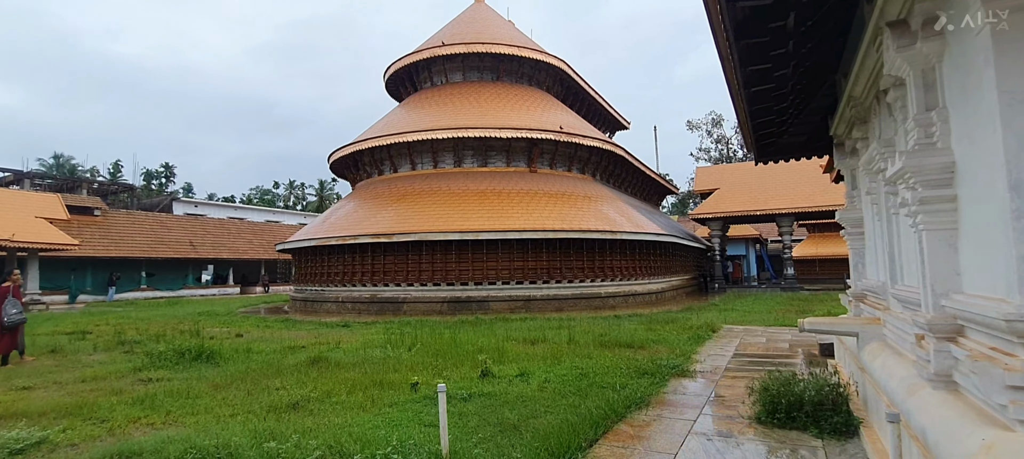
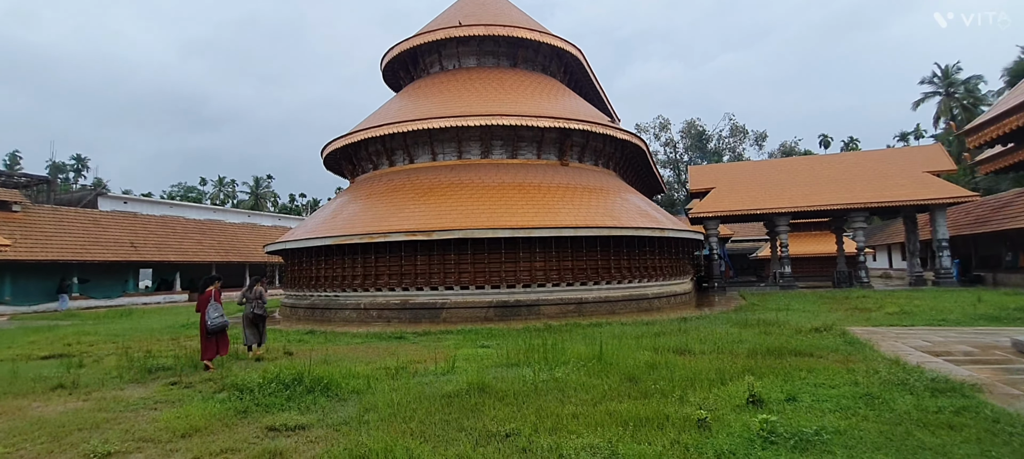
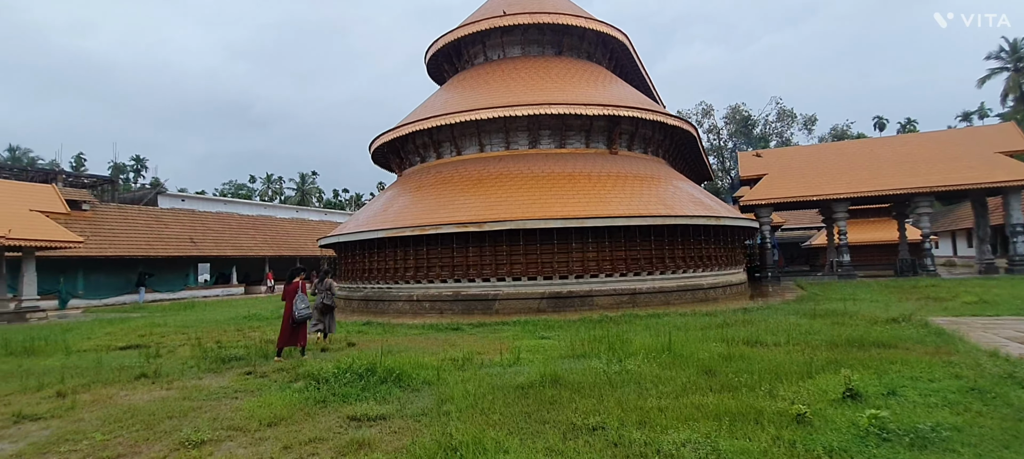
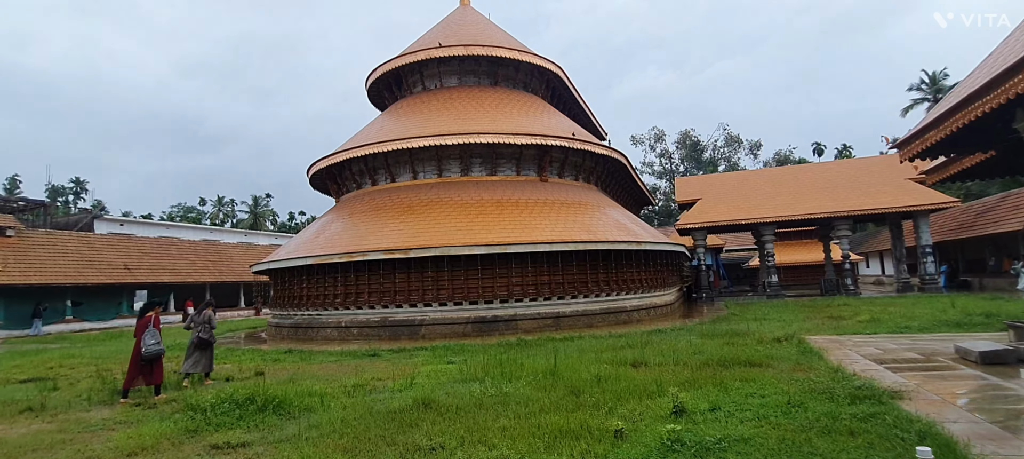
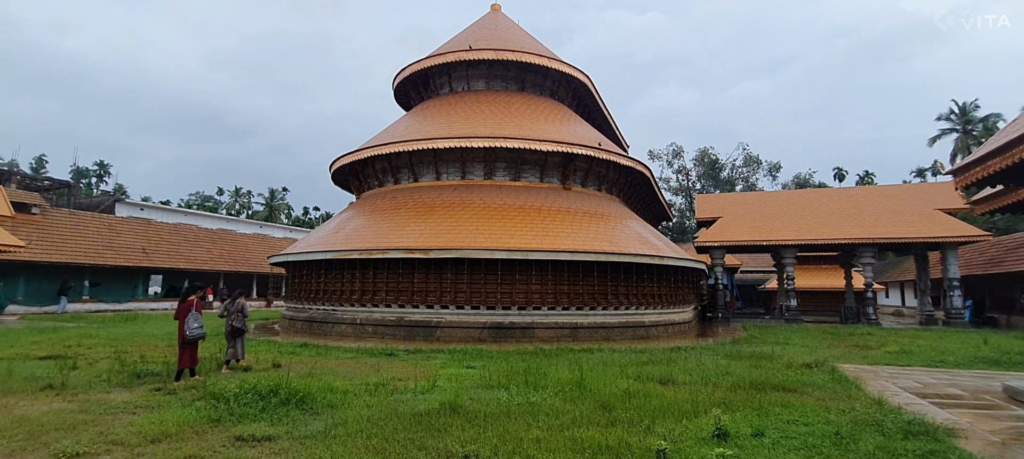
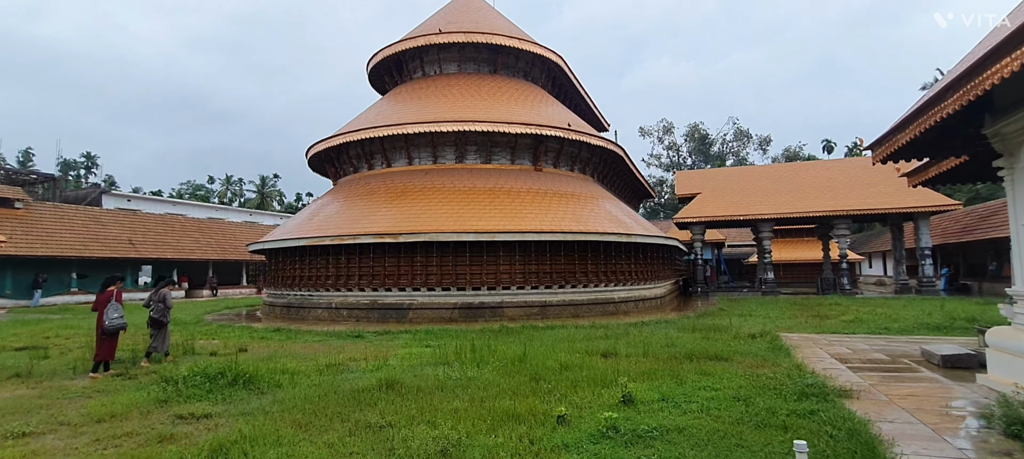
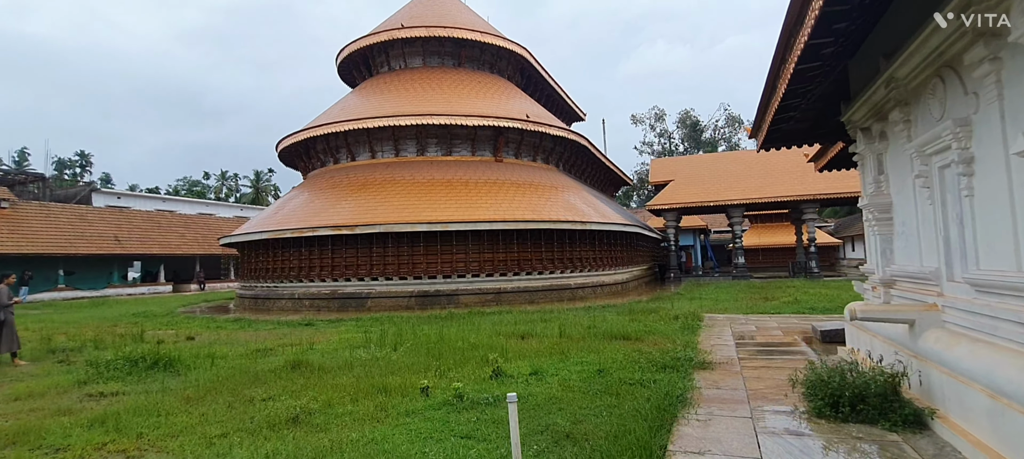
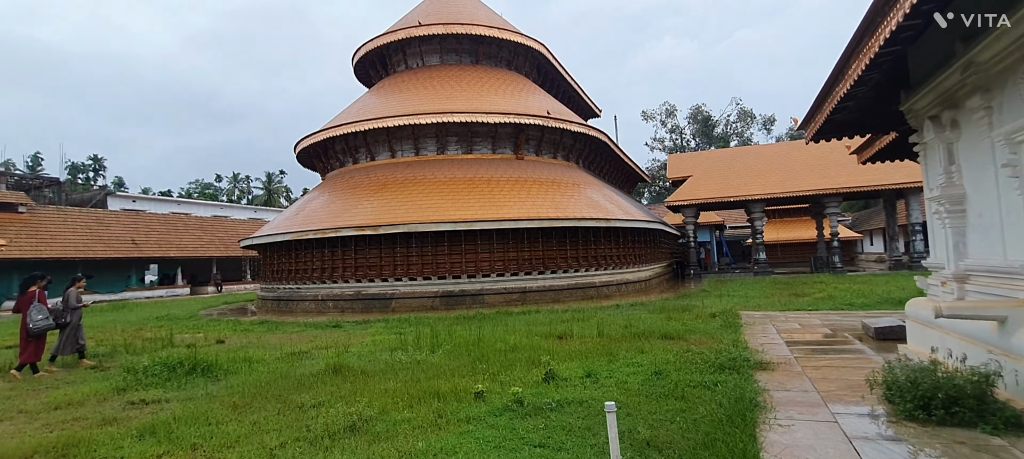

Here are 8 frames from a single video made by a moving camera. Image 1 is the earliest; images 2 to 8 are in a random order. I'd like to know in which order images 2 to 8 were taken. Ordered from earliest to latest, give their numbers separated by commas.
7, 8, 6, 4, 5, 2, 3
